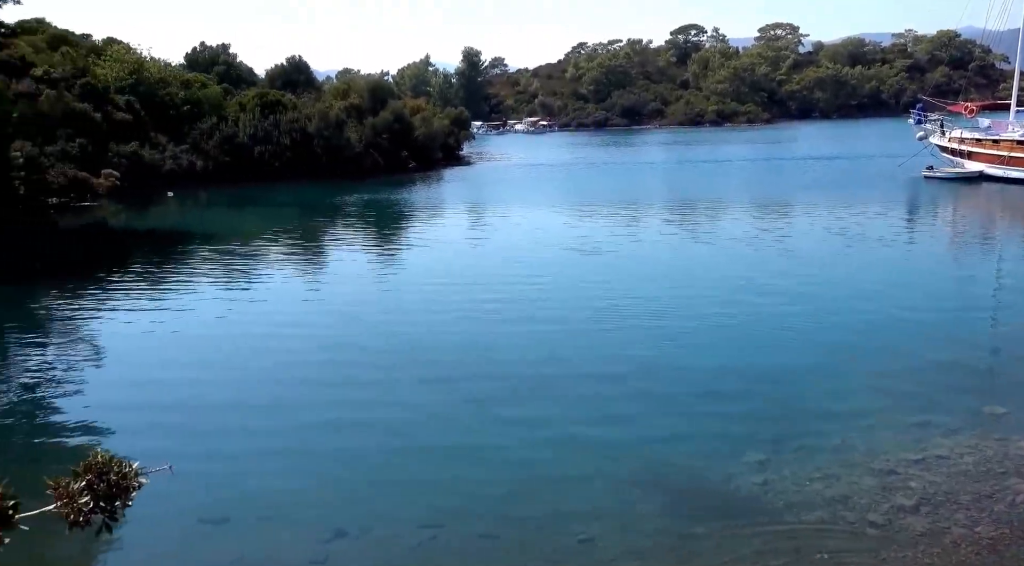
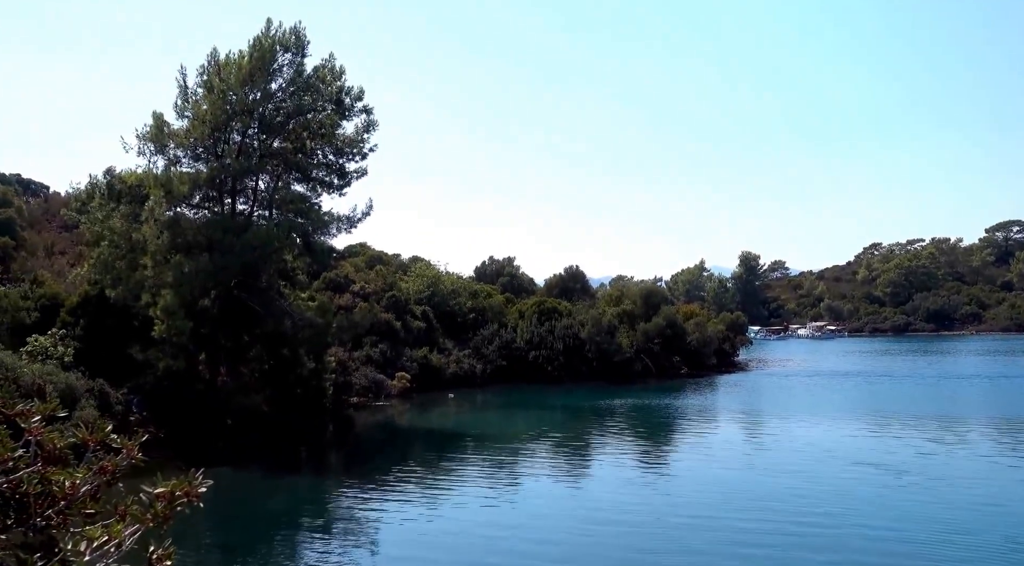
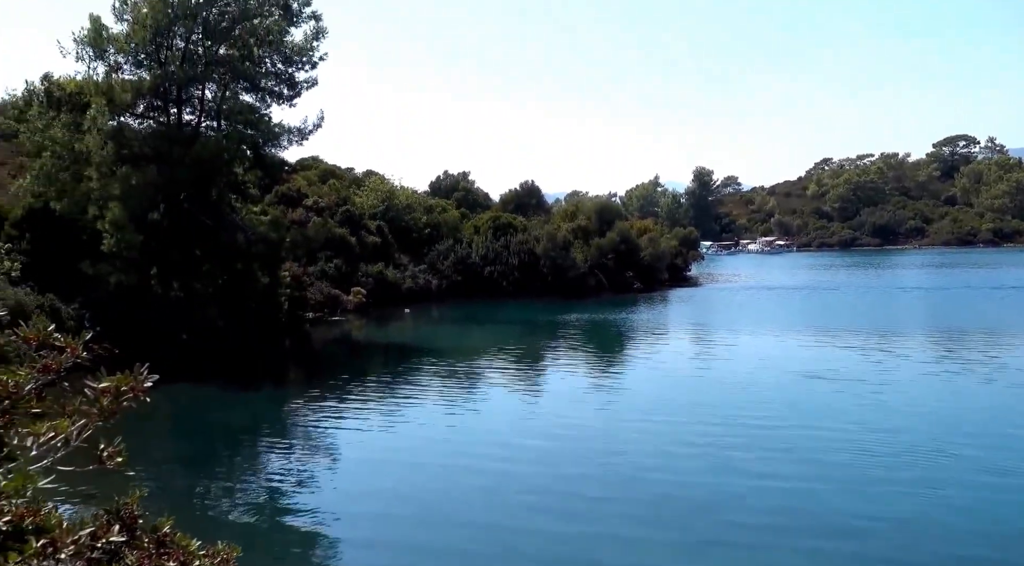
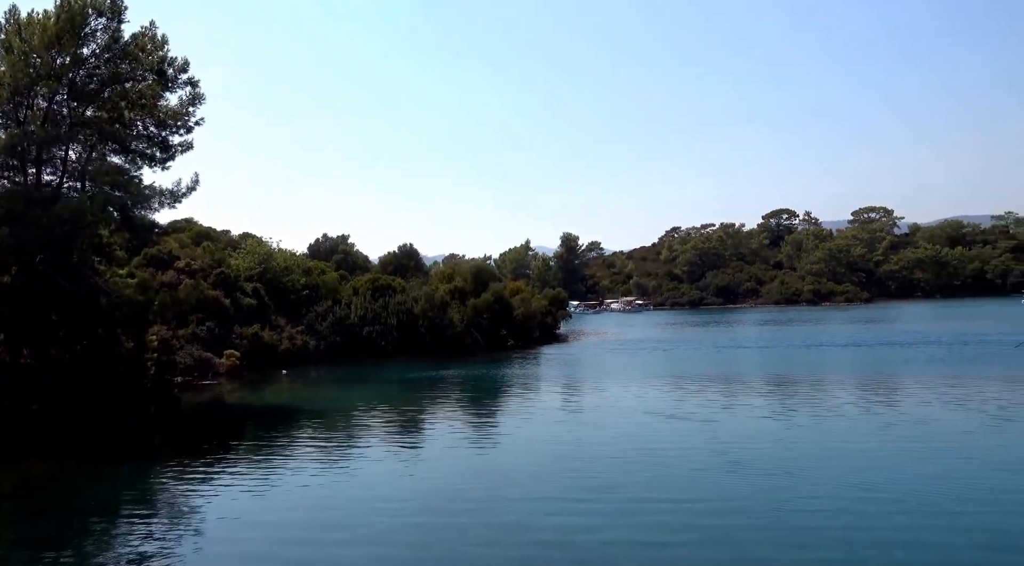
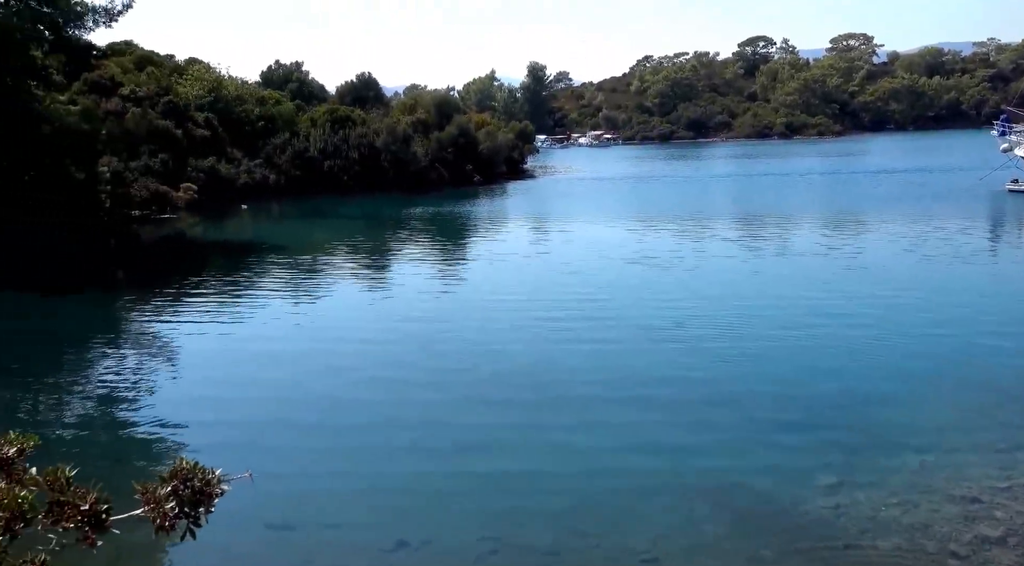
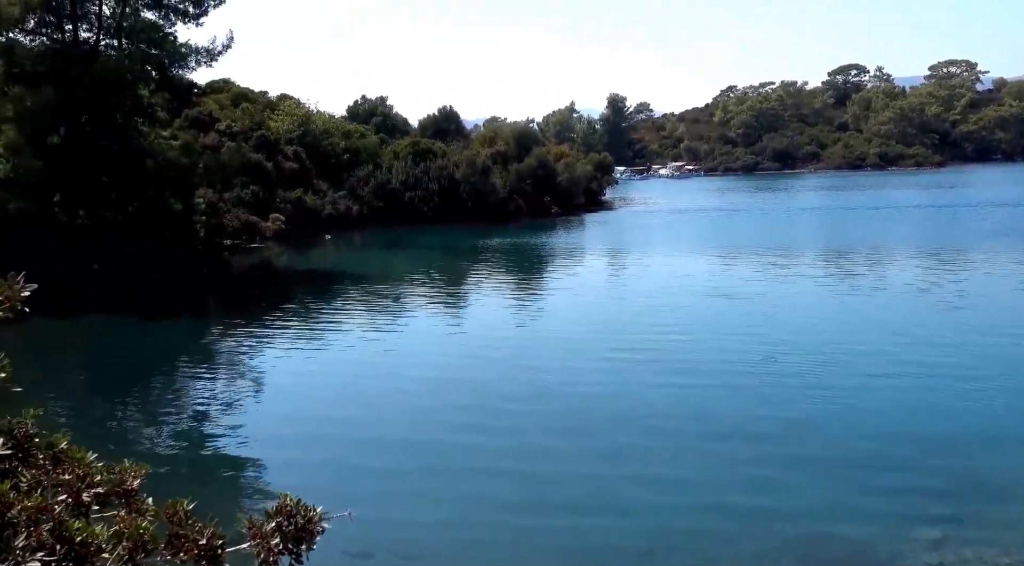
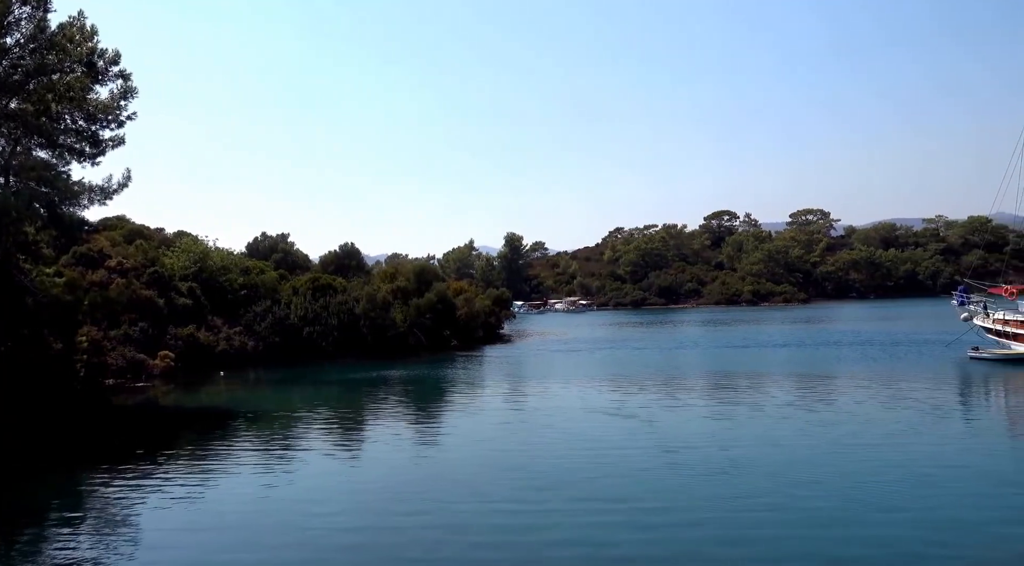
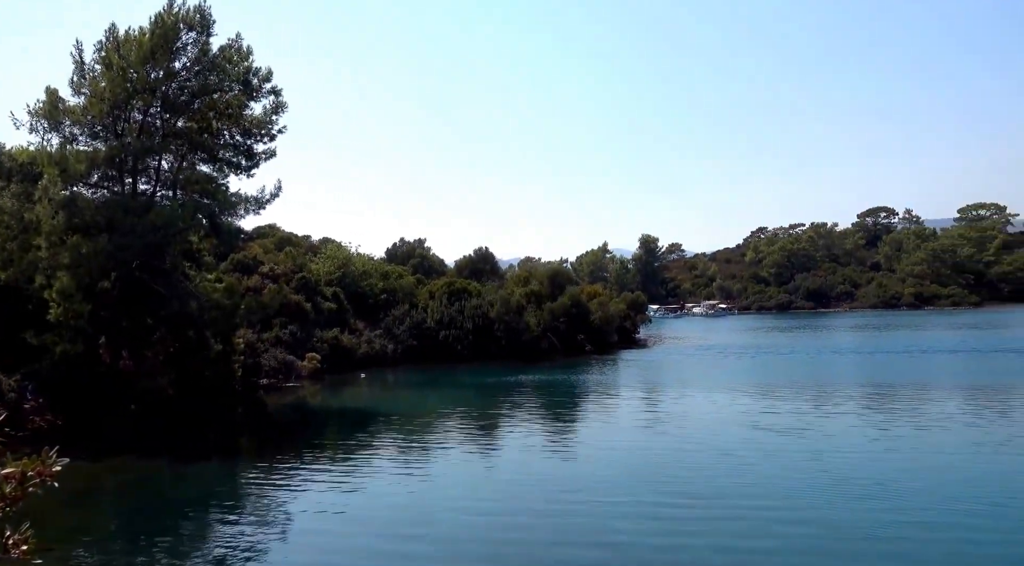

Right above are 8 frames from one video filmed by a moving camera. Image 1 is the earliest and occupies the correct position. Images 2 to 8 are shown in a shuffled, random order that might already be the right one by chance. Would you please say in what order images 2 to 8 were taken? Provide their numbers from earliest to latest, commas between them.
5, 6, 3, 2, 8, 4, 7
